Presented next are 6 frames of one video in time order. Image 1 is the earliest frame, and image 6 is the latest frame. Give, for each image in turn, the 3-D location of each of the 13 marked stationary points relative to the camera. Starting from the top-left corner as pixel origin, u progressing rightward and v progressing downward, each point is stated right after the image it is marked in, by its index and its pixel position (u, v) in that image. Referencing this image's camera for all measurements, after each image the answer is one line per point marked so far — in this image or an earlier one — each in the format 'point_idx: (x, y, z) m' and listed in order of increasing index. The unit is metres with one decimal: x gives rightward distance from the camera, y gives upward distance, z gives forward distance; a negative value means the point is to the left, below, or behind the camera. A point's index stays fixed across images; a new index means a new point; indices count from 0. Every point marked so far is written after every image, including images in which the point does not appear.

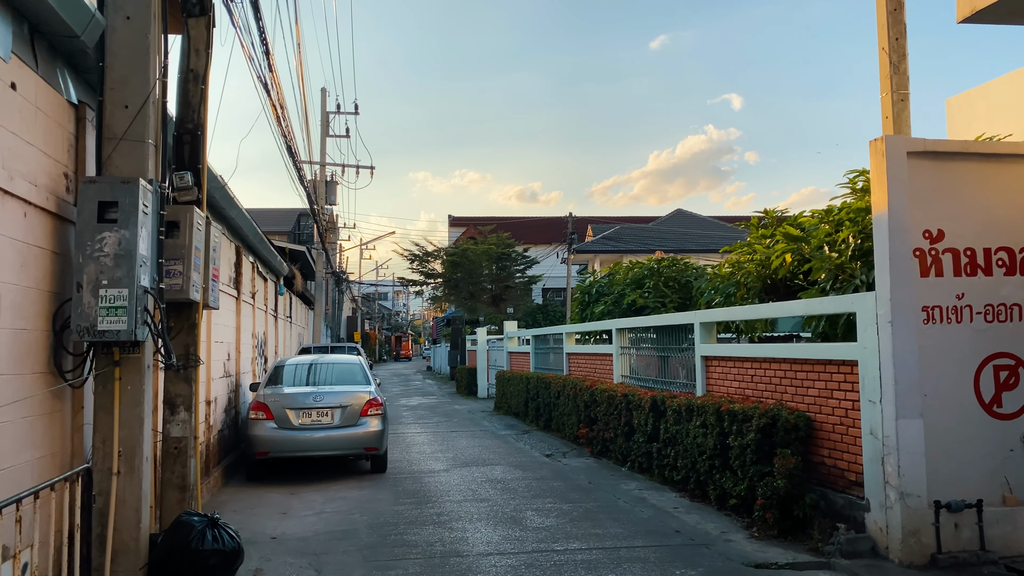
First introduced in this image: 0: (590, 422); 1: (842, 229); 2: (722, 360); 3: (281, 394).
0: (+1.0, -1.6, +10.4) m
1: (+2.6, +0.5, +6.7) m
2: (+1.8, -0.6, +7.5) m
3: (-2.3, -1.1, +8.6) m
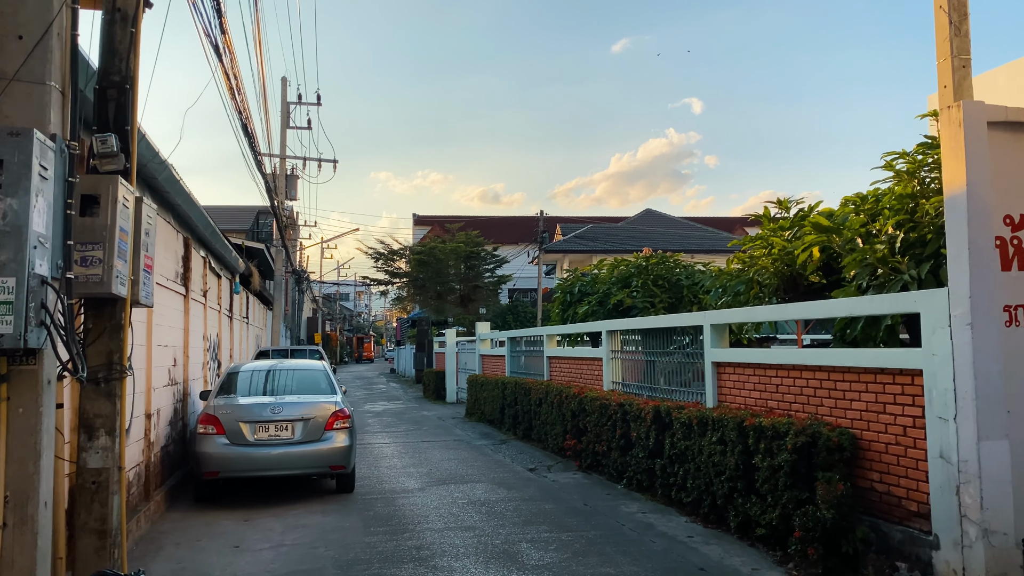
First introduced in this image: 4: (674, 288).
0: (+0.7, -1.6, +9.5) m
1: (+2.6, +0.5, +5.9) m
2: (+1.8, -0.6, +6.7) m
3: (-2.4, -1.0, +7.5) m
4: (+2.2, 0.0, +11.4) m
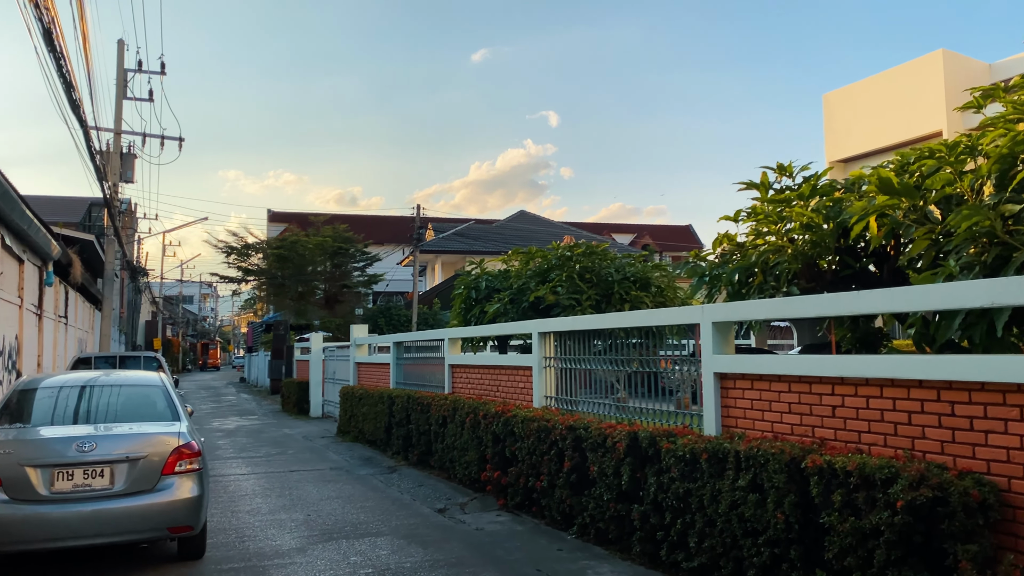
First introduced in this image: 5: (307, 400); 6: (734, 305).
0: (-0.1, -1.5, +7.5) m
1: (+2.3, +0.6, +4.3) m
2: (+1.4, -0.5, +4.9) m
3: (-2.9, -0.9, +5.0) m
4: (+1.0, +0.1, +9.6) m
5: (-4.5, -2.5, +18.8) m
6: (+1.3, -0.1, +5.1) m
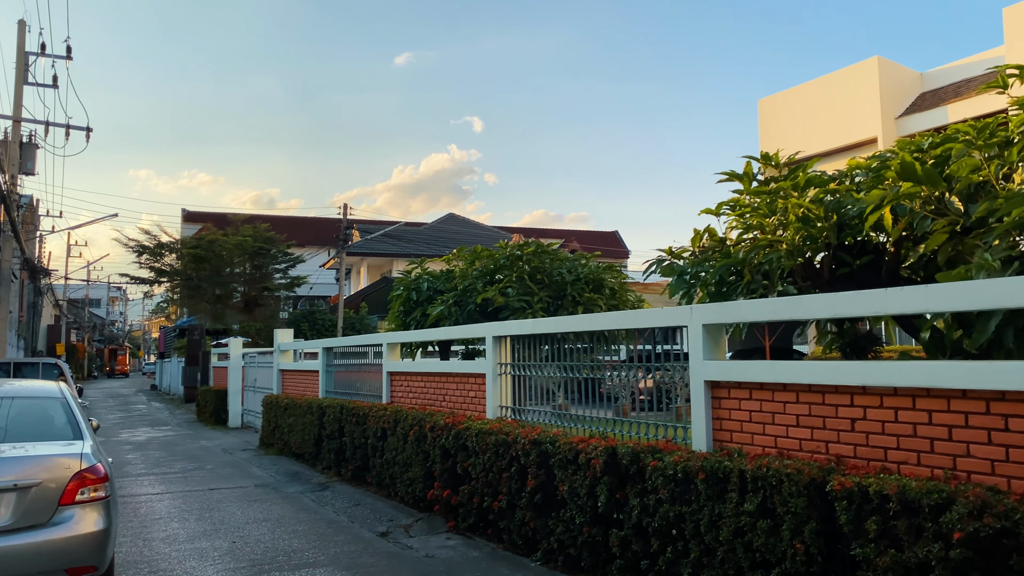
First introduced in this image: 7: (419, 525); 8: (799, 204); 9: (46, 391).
0: (-0.5, -1.5, +6.8) m
1: (+2.2, +0.6, +3.9) m
2: (+1.3, -0.5, +4.4) m
3: (-3.0, -0.9, +4.1) m
4: (+0.4, +0.1, +9.0) m
5: (-5.9, -2.5, +17.7) m
6: (+1.2, -0.1, +4.5) m
7: (-0.8, -1.9, +6.9) m
8: (+1.6, +0.5, +4.8) m
9: (-3.2, -0.7, +5.8) m
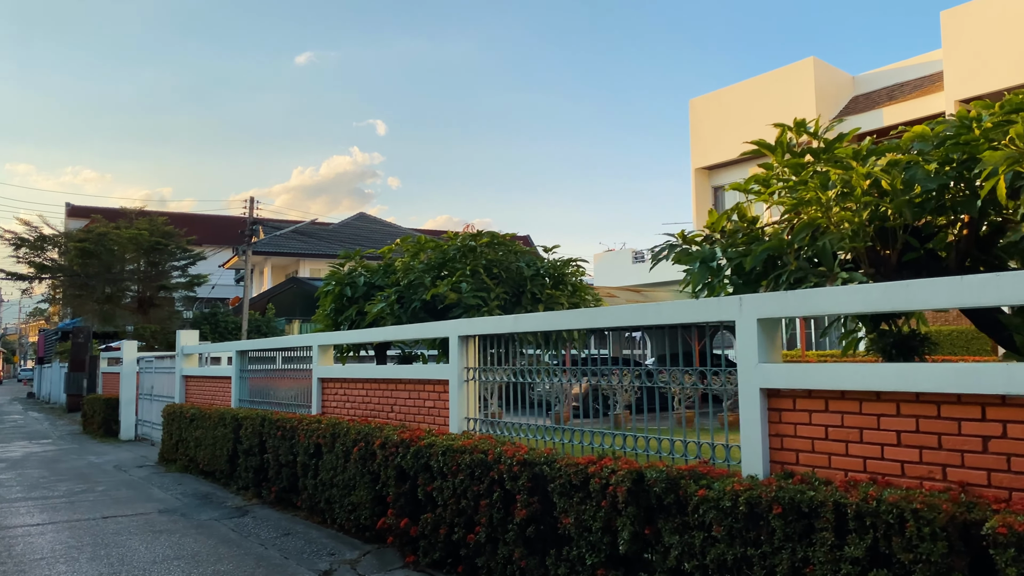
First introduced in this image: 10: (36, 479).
0: (-0.7, -1.5, +5.7) m
1: (+2.4, +0.6, +3.1) m
2: (+1.3, -0.5, +3.5) m
3: (-2.9, -0.7, +2.8) m
4: (0.0, +0.1, +8.0) m
5: (-7.4, -2.4, +15.9) m
6: (+1.2, 0.0, +3.7) m
7: (-1.0, -1.8, +5.8) m
8: (+1.6, +0.5, +4.0) m
9: (-3.2, -0.6, +4.4) m
10: (-5.7, -2.3, +10.2) m
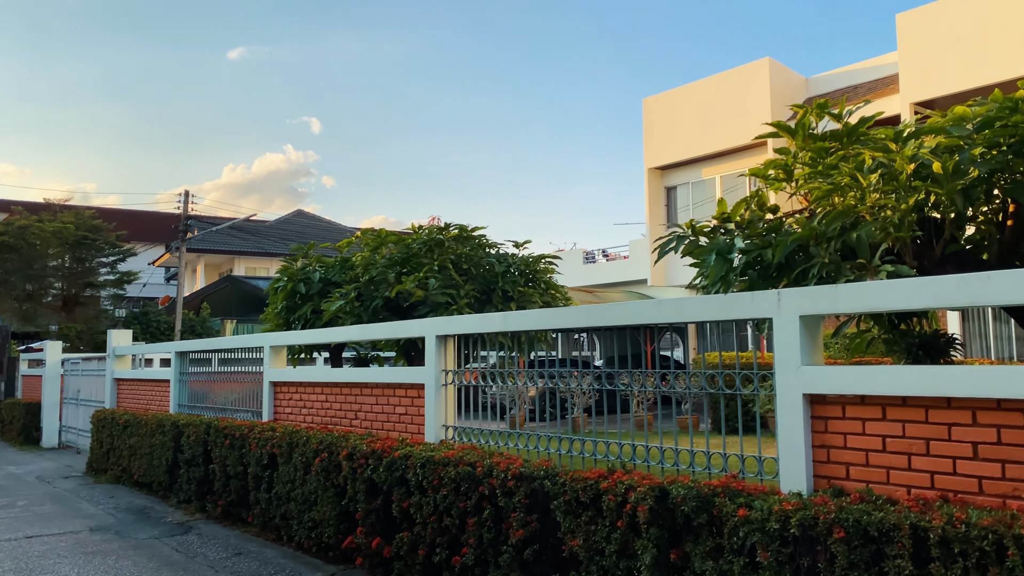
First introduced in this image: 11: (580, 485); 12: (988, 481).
0: (-0.8, -1.4, +5.1) m
1: (+2.5, +0.7, +2.8) m
2: (+1.4, -0.4, +3.1) m
3: (-2.8, -0.7, +2.1) m
4: (-0.3, +0.1, +7.5) m
5: (-8.2, -2.4, +14.8) m
6: (+1.3, 0.0, +3.3) m
7: (-1.1, -1.8, +5.2) m
8: (+1.7, +0.6, +3.6) m
9: (-3.2, -0.5, +3.6) m
10: (-6.1, -2.2, +9.3) m
11: (+0.3, -0.9, +3.9) m
12: (+1.6, -0.6, +2.8) m
